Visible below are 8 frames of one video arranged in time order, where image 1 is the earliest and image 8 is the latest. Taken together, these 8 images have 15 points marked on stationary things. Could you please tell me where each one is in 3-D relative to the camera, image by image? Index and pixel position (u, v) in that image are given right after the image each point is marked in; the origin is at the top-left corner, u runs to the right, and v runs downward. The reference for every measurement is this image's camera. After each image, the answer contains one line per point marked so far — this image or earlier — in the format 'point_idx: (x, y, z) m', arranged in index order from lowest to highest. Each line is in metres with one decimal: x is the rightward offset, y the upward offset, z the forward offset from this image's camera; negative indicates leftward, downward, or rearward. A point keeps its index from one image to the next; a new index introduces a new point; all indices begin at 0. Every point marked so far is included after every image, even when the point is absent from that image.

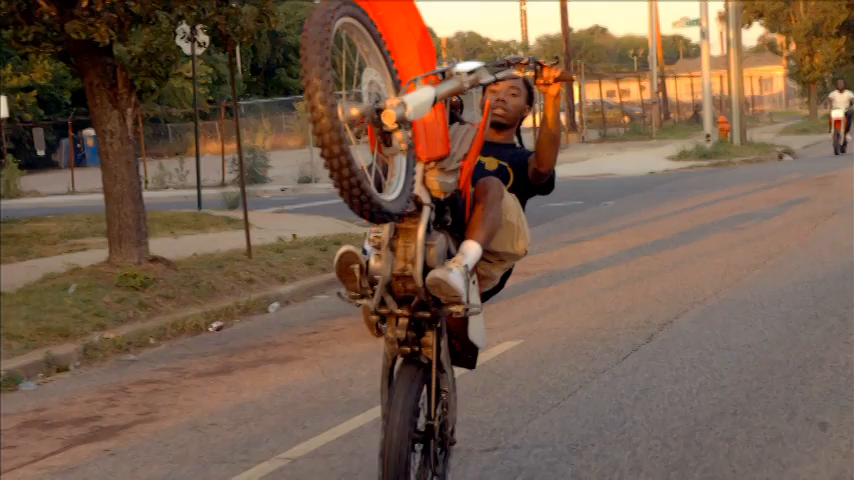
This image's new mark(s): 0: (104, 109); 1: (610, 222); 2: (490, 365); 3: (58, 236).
0: (-2.3, +0.9, +10.4) m
1: (+2.0, +0.2, +16.2) m
2: (+0.3, -0.6, +7.3) m
3: (-4.0, +0.1, +16.3) m
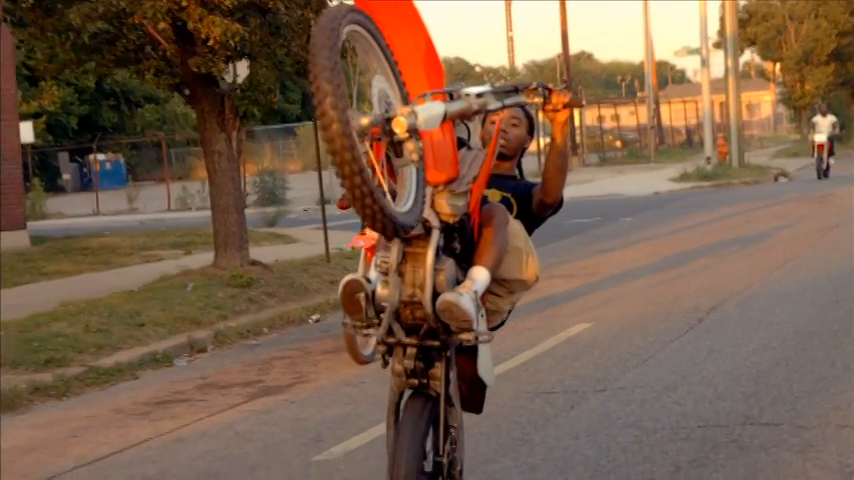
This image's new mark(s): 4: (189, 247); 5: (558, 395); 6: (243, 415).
0: (-1.7, +0.9, +12.0) m
1: (+2.5, 0.0, +17.8) m
2: (+0.9, -0.6, +8.9) m
3: (-3.6, -0.1, +17.9) m
4: (-2.9, -0.1, +18.0) m
5: (+0.6, -0.7, +7.0) m
6: (-0.9, -0.9, +7.3) m
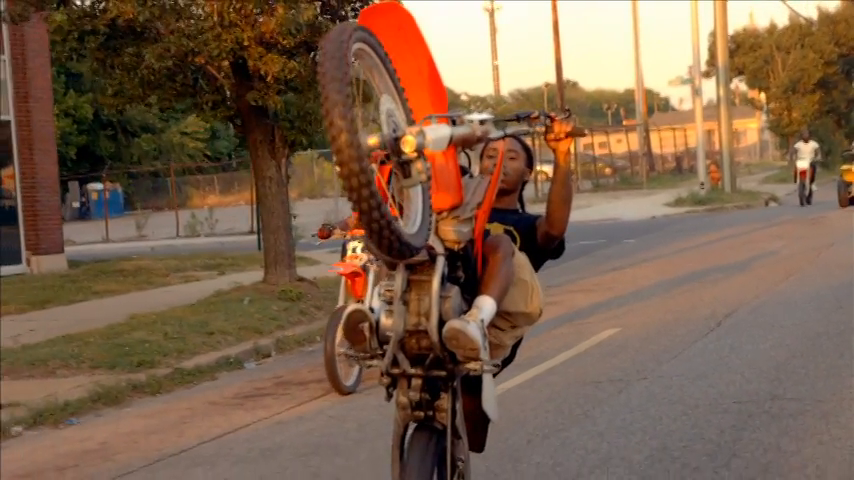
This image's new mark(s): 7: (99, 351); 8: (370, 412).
0: (-1.4, +0.7, +13.1) m
1: (+2.7, -0.2, +19.0) m
2: (+1.2, -0.7, +10.0) m
3: (-3.3, -0.4, +19.0) m
4: (-2.6, -0.4, +19.1) m
5: (+1.0, -0.8, +8.1) m
6: (-0.6, -0.9, +8.3) m
7: (-2.2, -0.8, +10.2) m
8: (-0.3, -0.9, +7.8) m
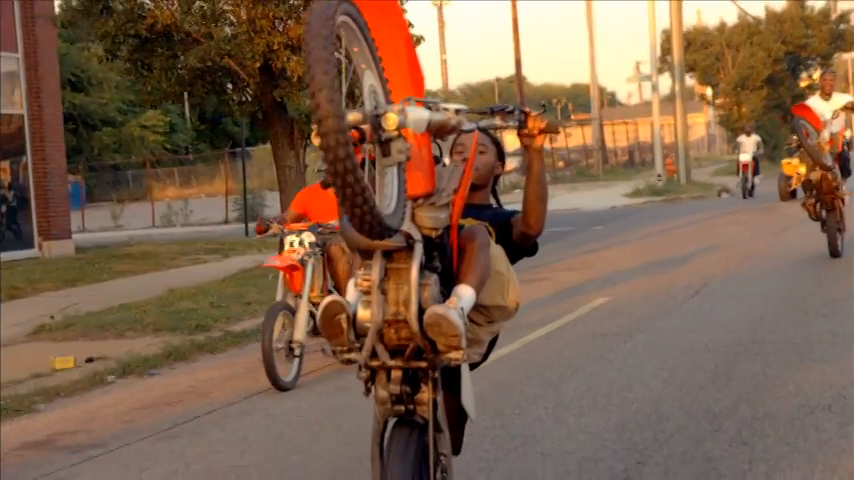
0: (-1.4, +0.9, +14.6) m
1: (+2.5, 0.0, +20.6) m
2: (+1.3, -0.5, +11.6) m
3: (-3.5, -0.2, +20.3) m
4: (-2.8, -0.2, +20.5) m
5: (+1.2, -0.6, +9.6) m
6: (-0.3, -0.8, +9.8) m
7: (-2.1, -0.6, +11.6) m
8: (-0.1, -0.8, +9.3) m
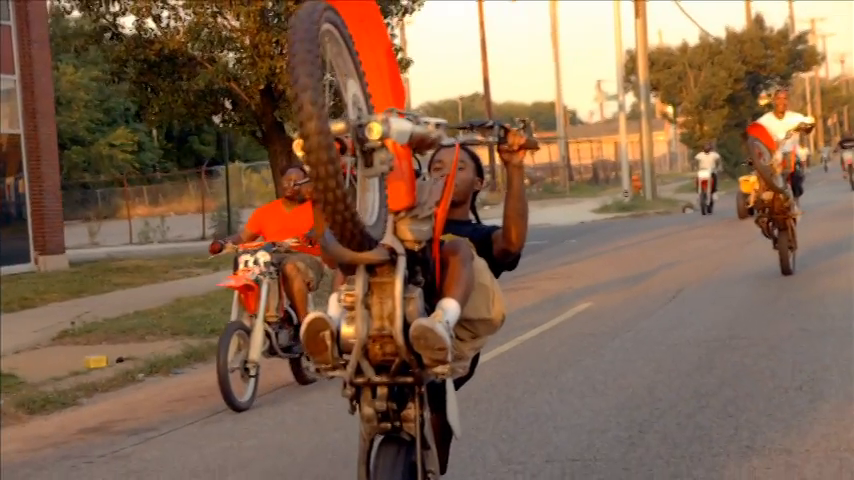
0: (-1.5, +0.8, +15.5) m
1: (+2.2, -0.2, +21.6) m
2: (+1.3, -0.6, +12.5) m
3: (-3.8, -0.4, +21.2) m
4: (-3.1, -0.4, +21.3) m
5: (+1.2, -0.7, +10.5) m
6: (-0.3, -0.8, +10.7) m
7: (-2.1, -0.7, +12.4) m
8: (0.0, -0.8, +10.2) m
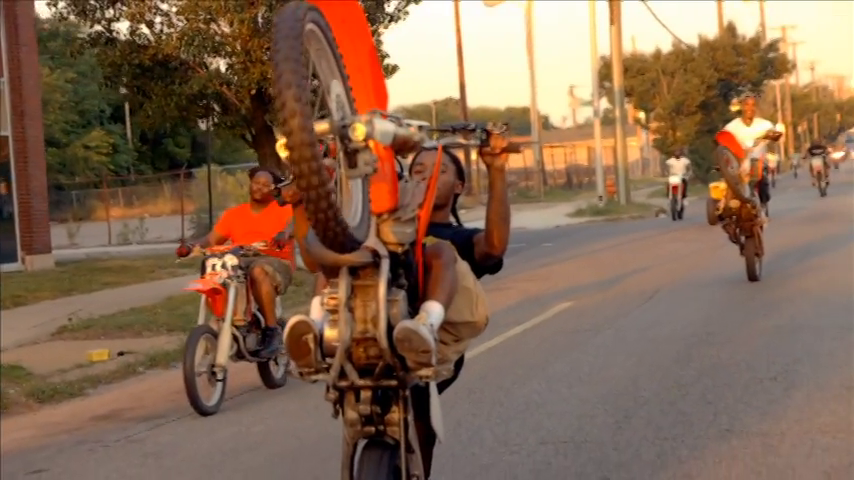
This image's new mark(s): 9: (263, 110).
0: (-1.7, +0.8, +15.9) m
1: (+2.0, -0.2, +22.1) m
2: (+1.2, -0.6, +13.0) m
3: (-4.1, -0.4, +21.5) m
4: (-3.4, -0.4, +21.7) m
5: (+1.1, -0.7, +11.0) m
6: (-0.4, -0.8, +11.2) m
7: (-2.2, -0.7, +12.9) m
8: (-0.1, -0.8, +10.7) m
9: (-1.7, +1.4, +15.3) m
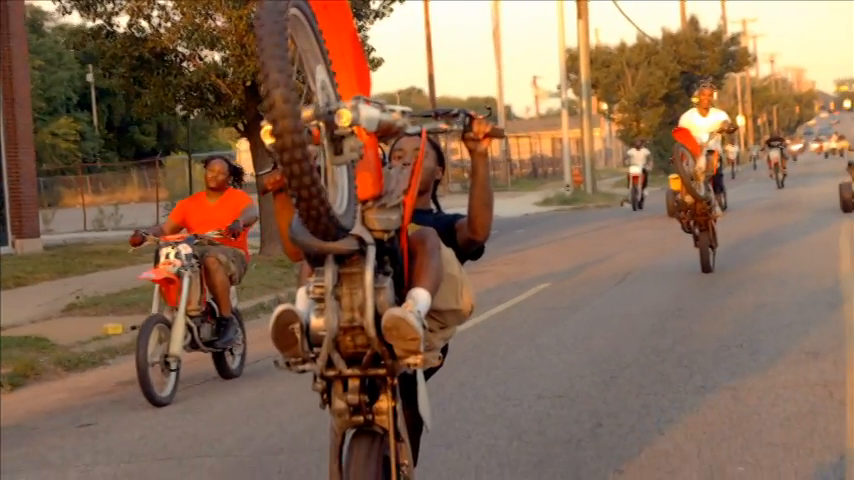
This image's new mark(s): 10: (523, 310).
0: (-1.9, +0.9, +16.7) m
1: (+1.6, 0.0, +23.0) m
2: (+1.1, -0.5, +13.9) m
3: (-4.4, -0.2, +22.3) m
4: (-3.7, -0.2, +22.5) m
5: (+1.1, -0.5, +11.9) m
6: (-0.5, -0.7, +12.0) m
7: (-2.3, -0.5, +13.7) m
8: (-0.2, -0.7, +11.5) m
9: (-1.9, +1.5, +16.1) m
10: (+0.8, -0.6, +11.9) m
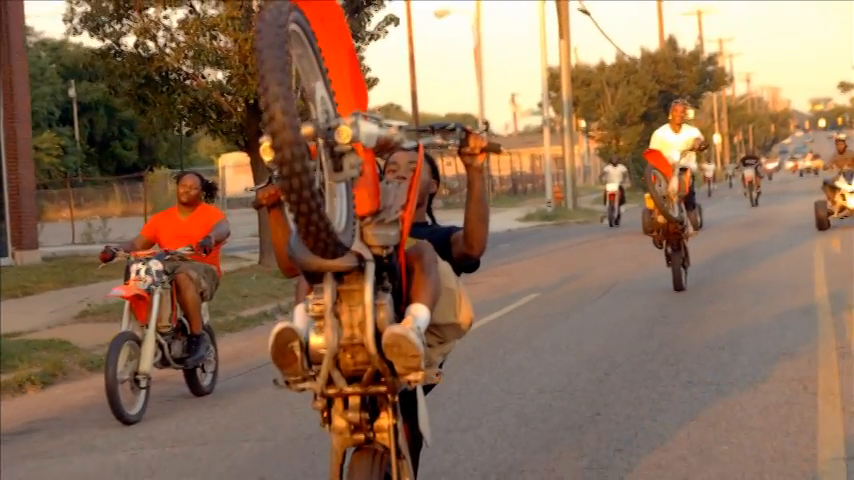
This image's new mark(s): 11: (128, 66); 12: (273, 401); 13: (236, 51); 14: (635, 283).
0: (-2.0, +0.8, +17.4) m
1: (+1.4, -0.3, +23.7) m
2: (+1.0, -0.6, +14.6) m
3: (-4.6, -0.3, +22.9) m
4: (-3.9, -0.3, +23.1) m
5: (+1.1, -0.6, +12.6) m
6: (-0.5, -0.8, +12.7) m
7: (-2.4, -0.6, +14.3) m
8: (-0.2, -0.8, +12.2) m
9: (-2.0, +1.4, +16.8) m
10: (+0.8, -0.7, +12.6) m
11: (-3.4, +2.0, +16.6) m
12: (-0.9, -0.9, +8.8) m
13: (-2.0, +2.0, +15.8) m
14: (+2.3, -0.5, +16.3) m
